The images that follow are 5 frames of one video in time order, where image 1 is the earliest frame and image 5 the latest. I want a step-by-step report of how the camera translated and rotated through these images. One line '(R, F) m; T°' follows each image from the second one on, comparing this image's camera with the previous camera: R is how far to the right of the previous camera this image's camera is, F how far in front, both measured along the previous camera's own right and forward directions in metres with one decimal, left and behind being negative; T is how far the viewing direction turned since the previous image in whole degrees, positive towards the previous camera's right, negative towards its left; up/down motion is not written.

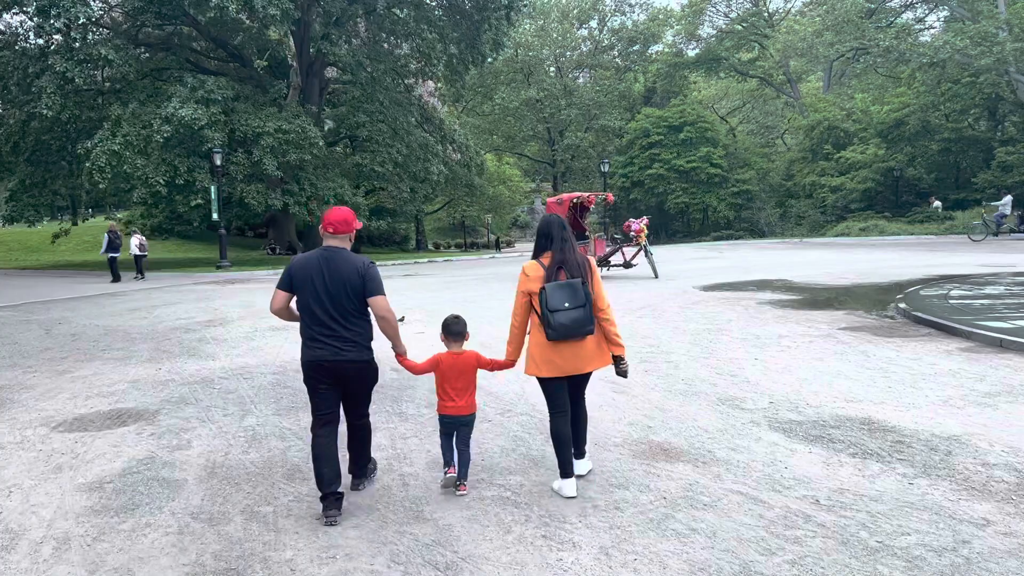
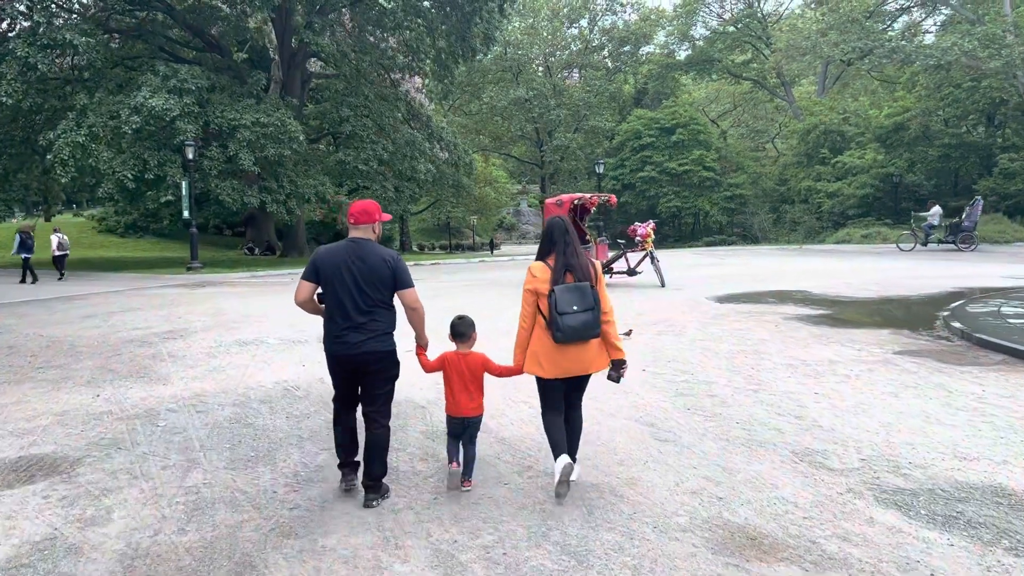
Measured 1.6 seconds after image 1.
(-0.2, +1.3) m; +1°
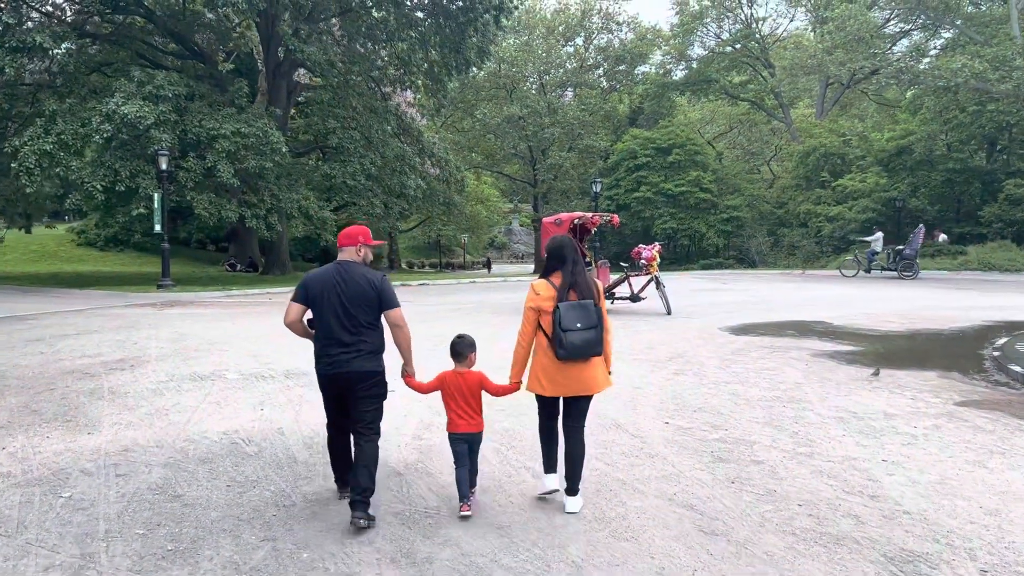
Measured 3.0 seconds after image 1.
(-0.1, +1.2) m; +1°
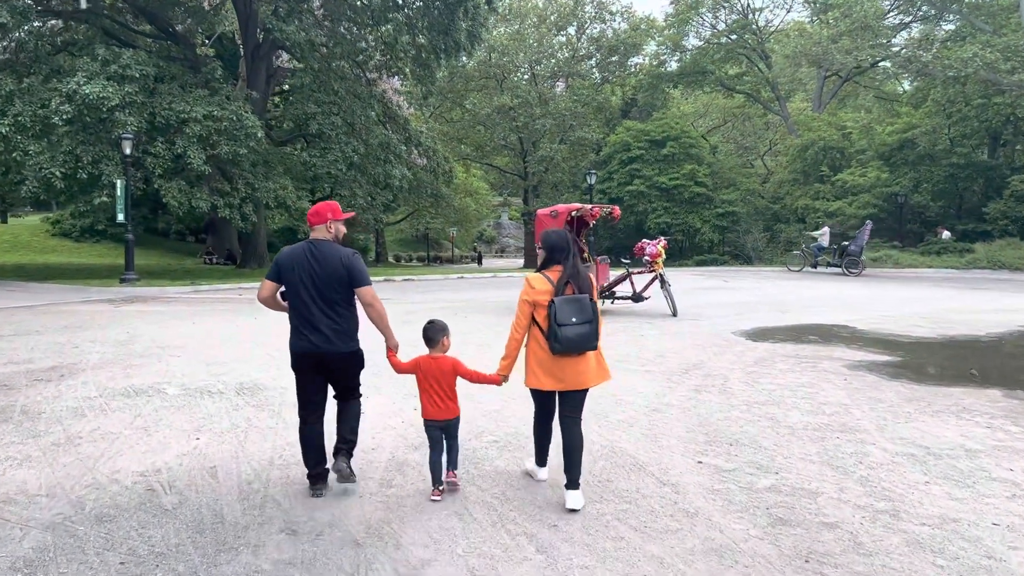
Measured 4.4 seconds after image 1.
(0.0, +1.2) m; +1°
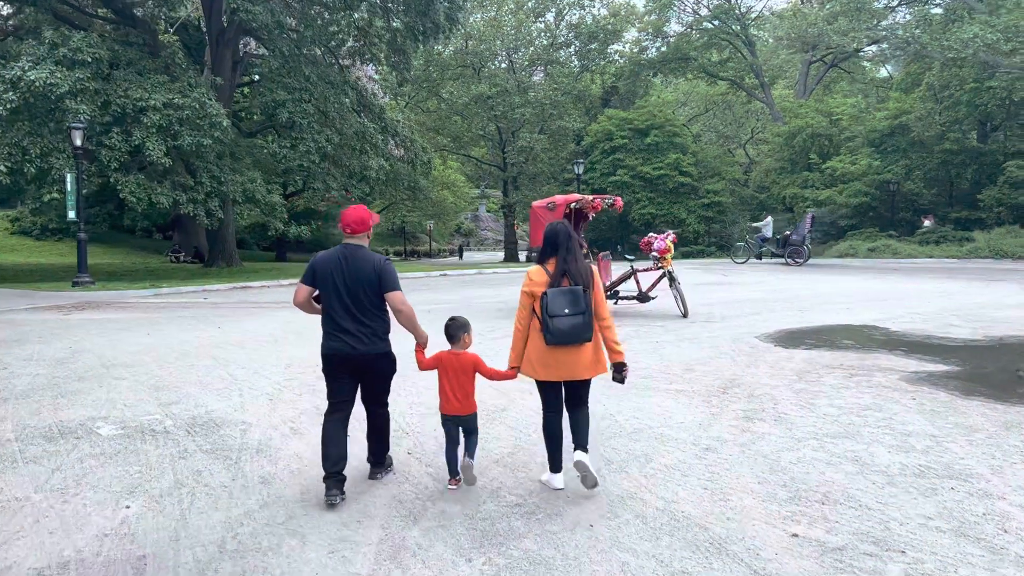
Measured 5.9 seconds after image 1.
(-0.2, +1.2) m; +2°
